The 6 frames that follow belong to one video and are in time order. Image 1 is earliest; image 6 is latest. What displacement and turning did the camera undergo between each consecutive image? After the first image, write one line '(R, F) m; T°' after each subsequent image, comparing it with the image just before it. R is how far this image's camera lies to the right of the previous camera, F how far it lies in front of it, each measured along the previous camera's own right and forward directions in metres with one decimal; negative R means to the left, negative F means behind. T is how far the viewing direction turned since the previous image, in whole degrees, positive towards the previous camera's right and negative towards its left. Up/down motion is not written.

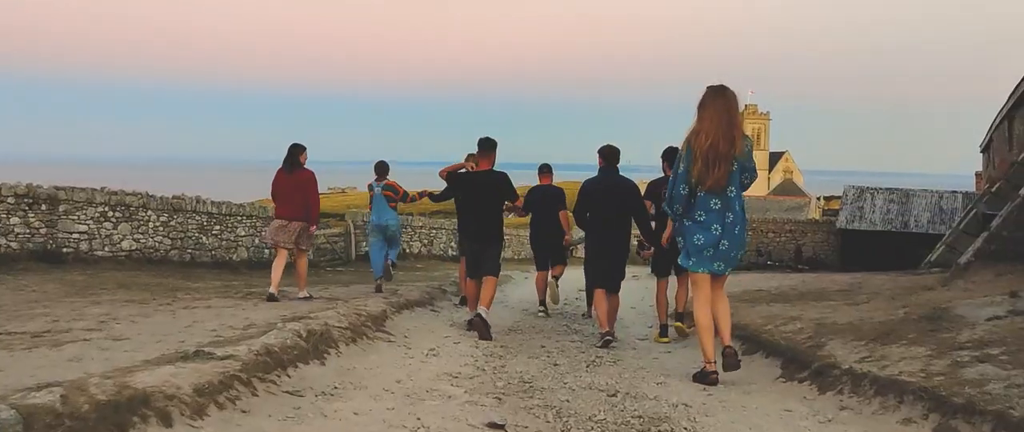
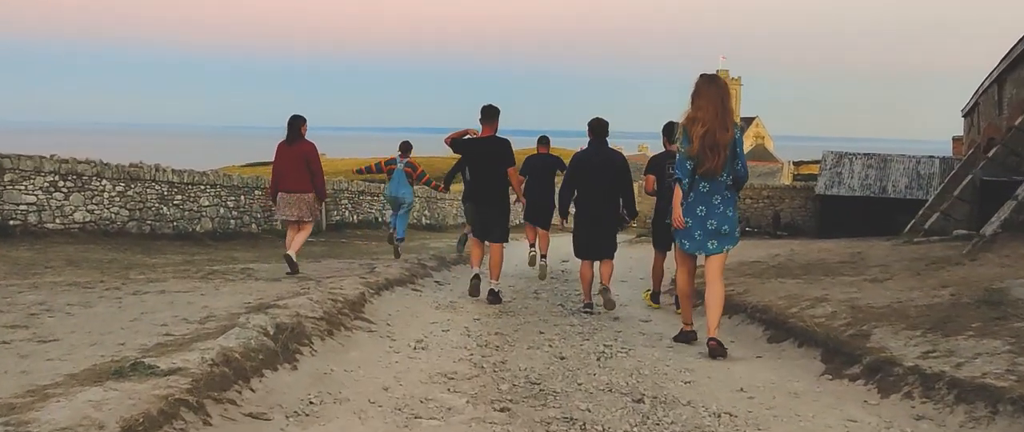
(-0.2, +0.9) m; +2°
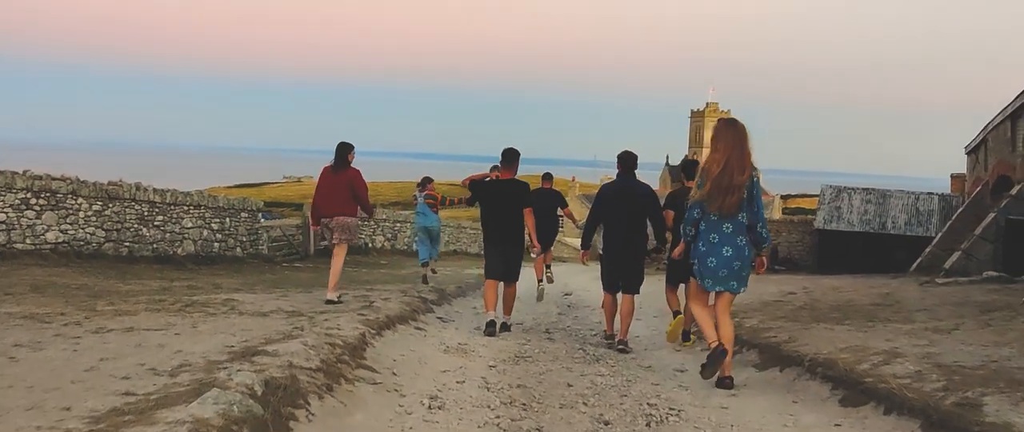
(-0.3, +0.9) m; +1°
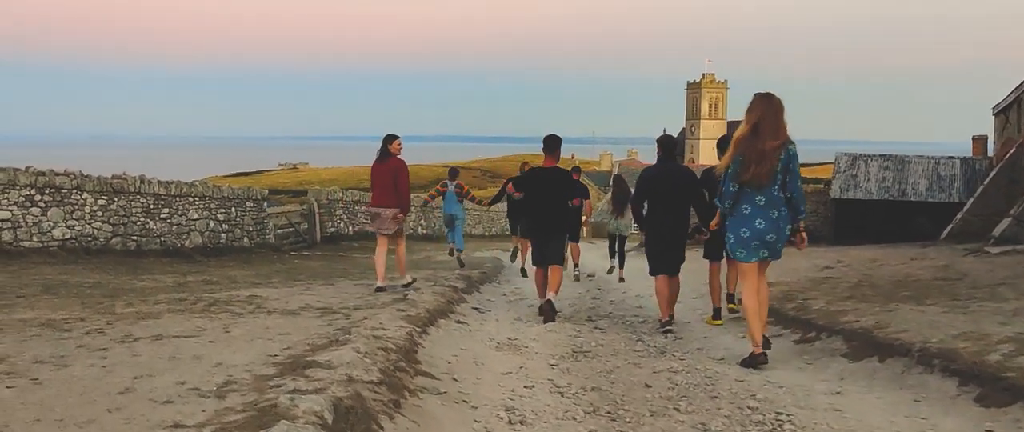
(-0.5, +0.7) m; 0°
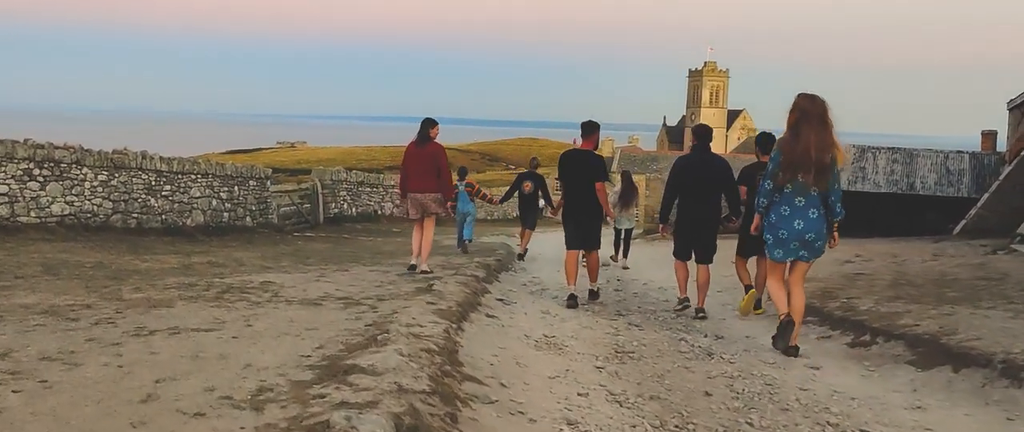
(-0.4, +0.5) m; 0°
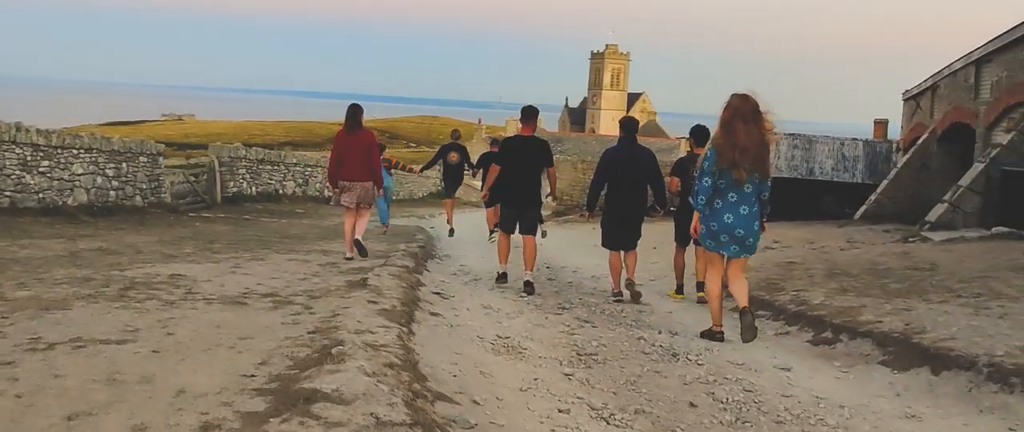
(-0.4, +0.6) m; +7°
